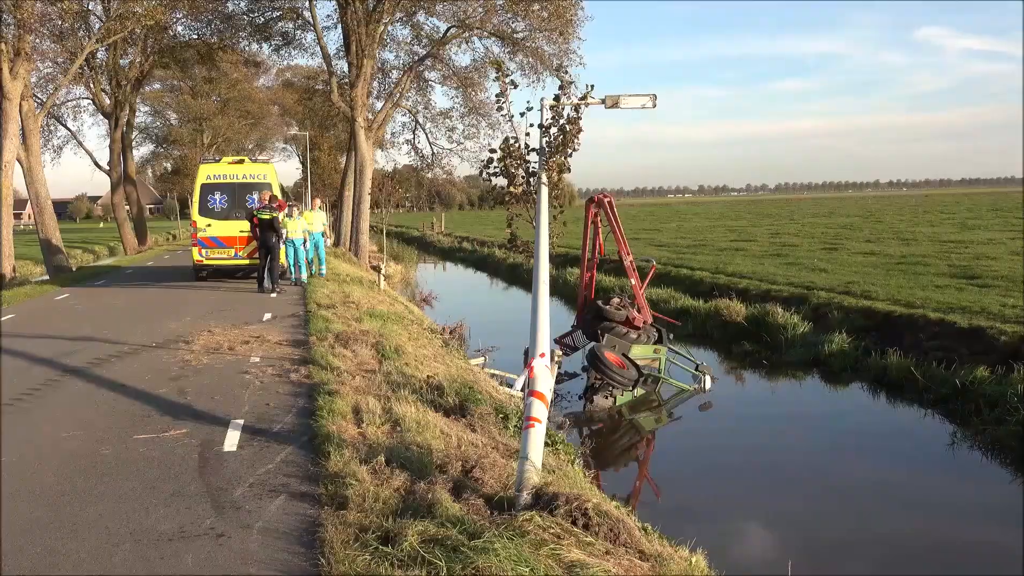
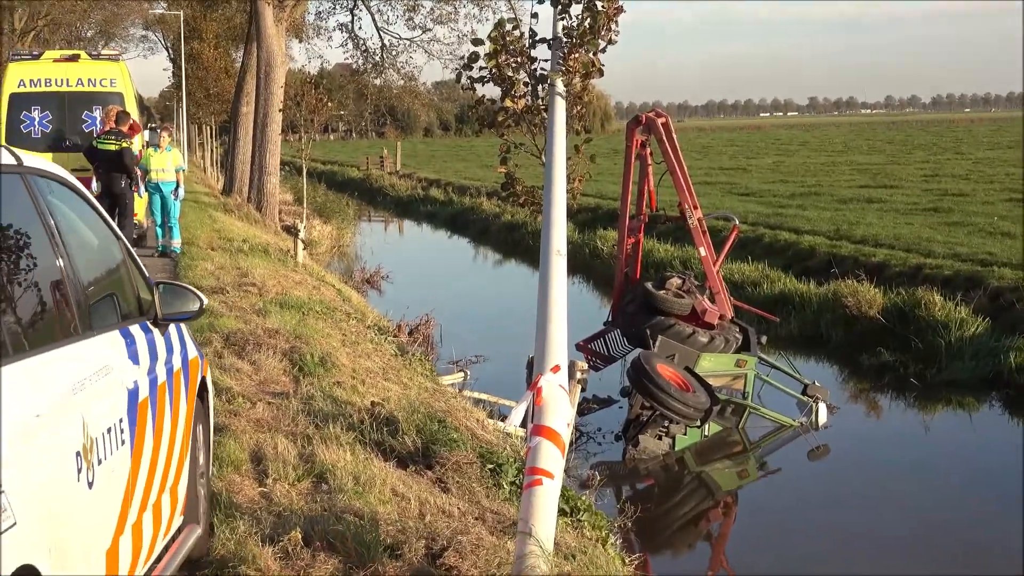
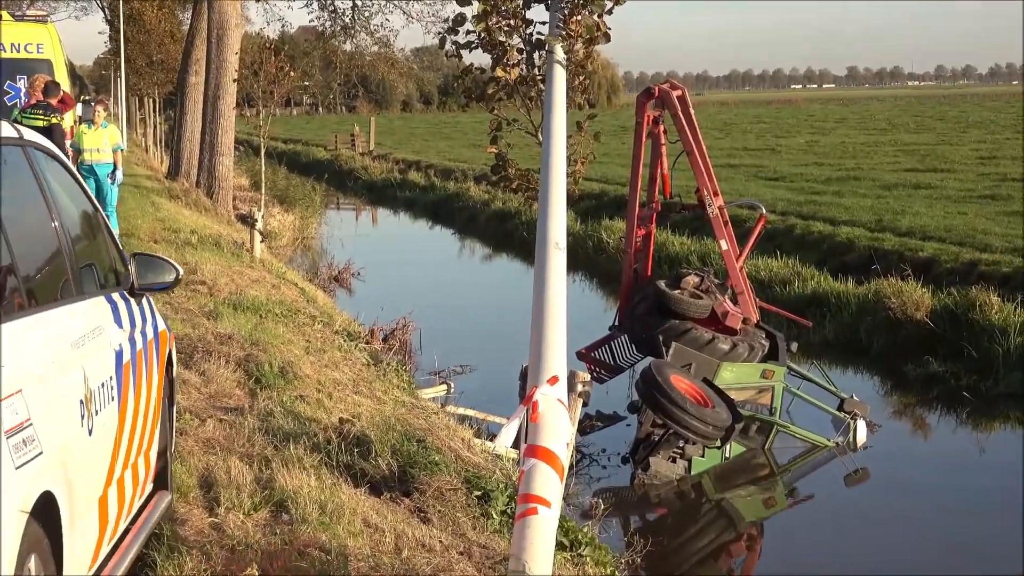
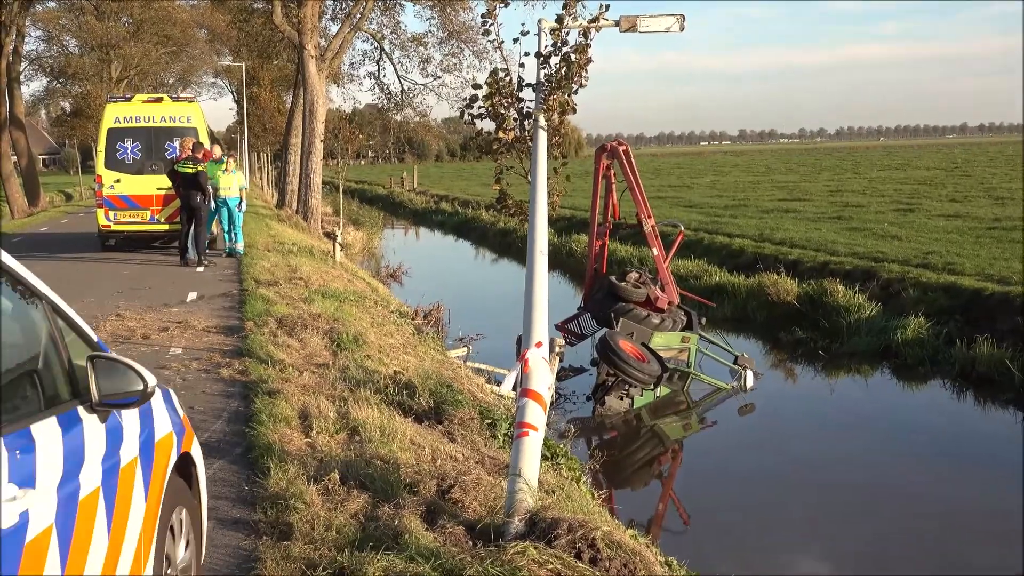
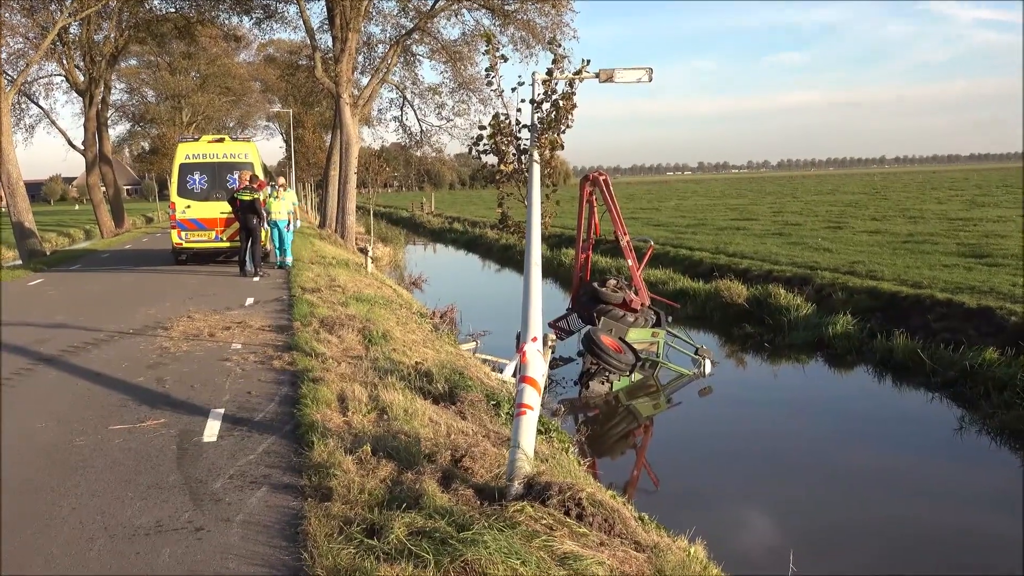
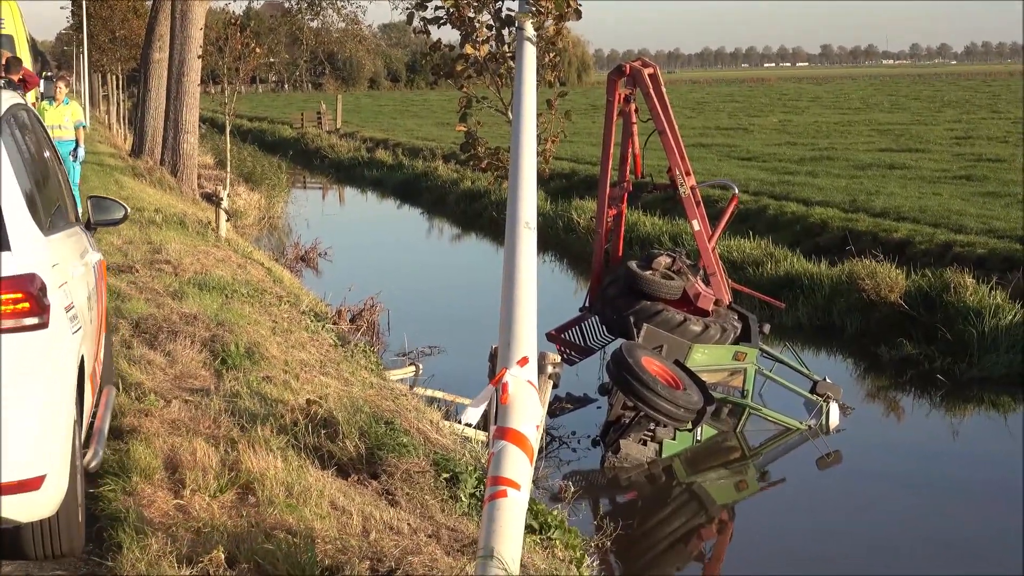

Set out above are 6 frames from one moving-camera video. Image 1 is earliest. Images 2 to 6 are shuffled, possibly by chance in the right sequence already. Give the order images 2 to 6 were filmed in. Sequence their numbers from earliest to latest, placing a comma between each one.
5, 4, 2, 3, 6
